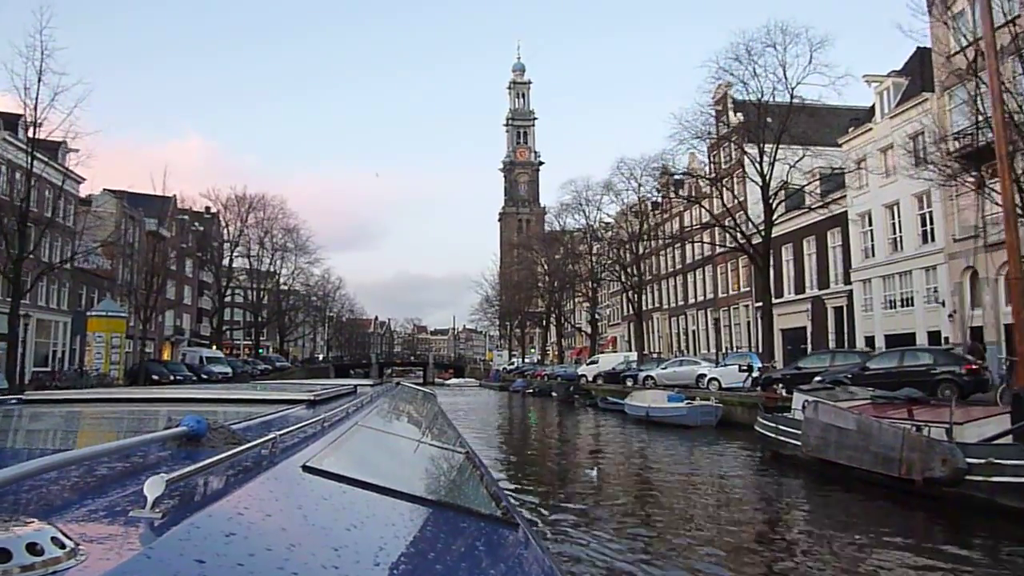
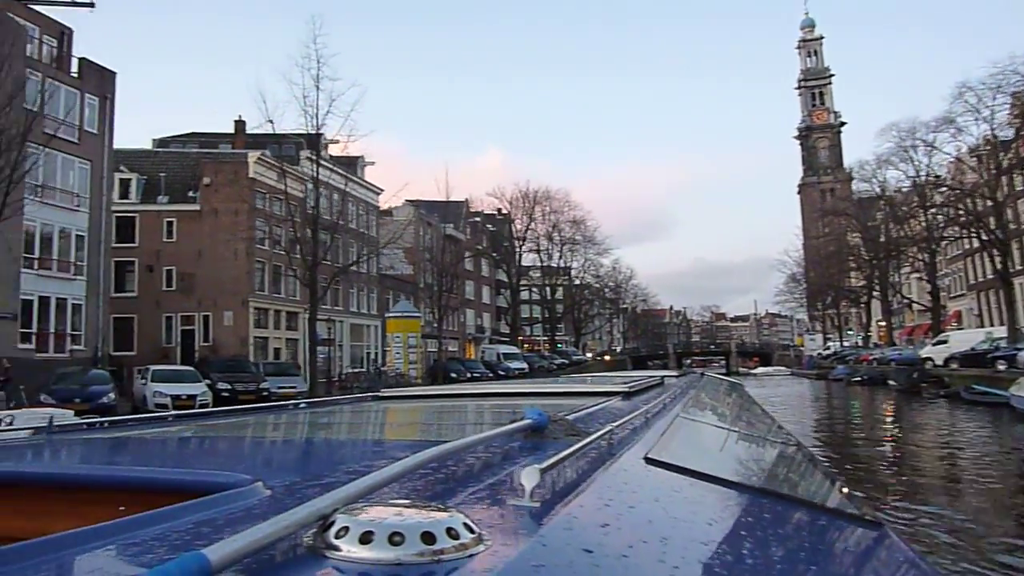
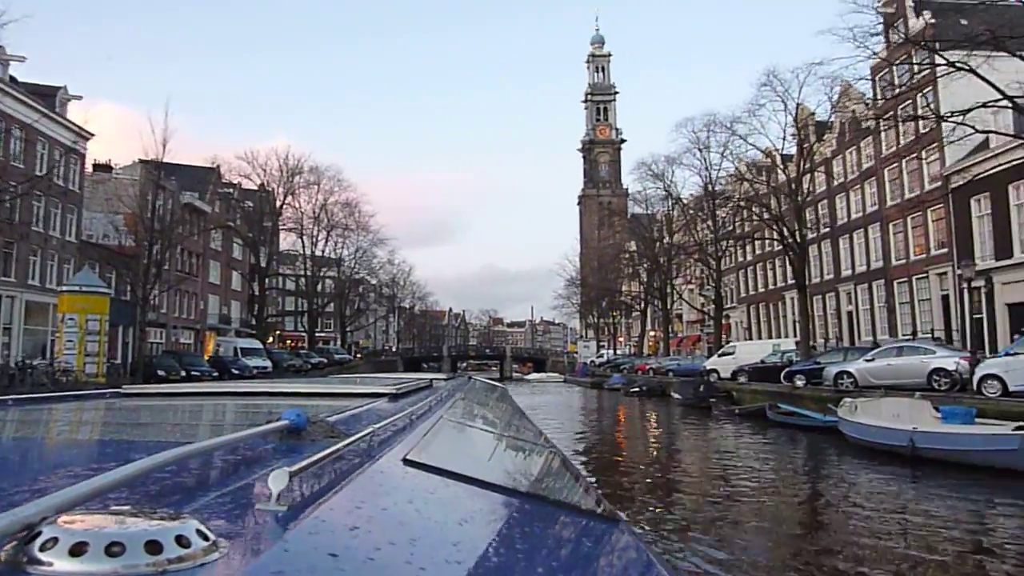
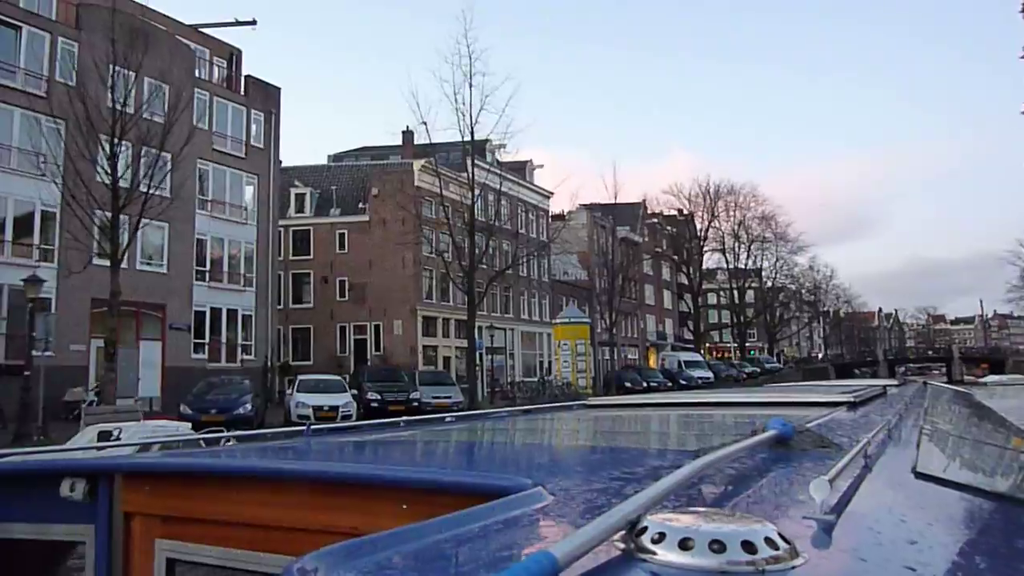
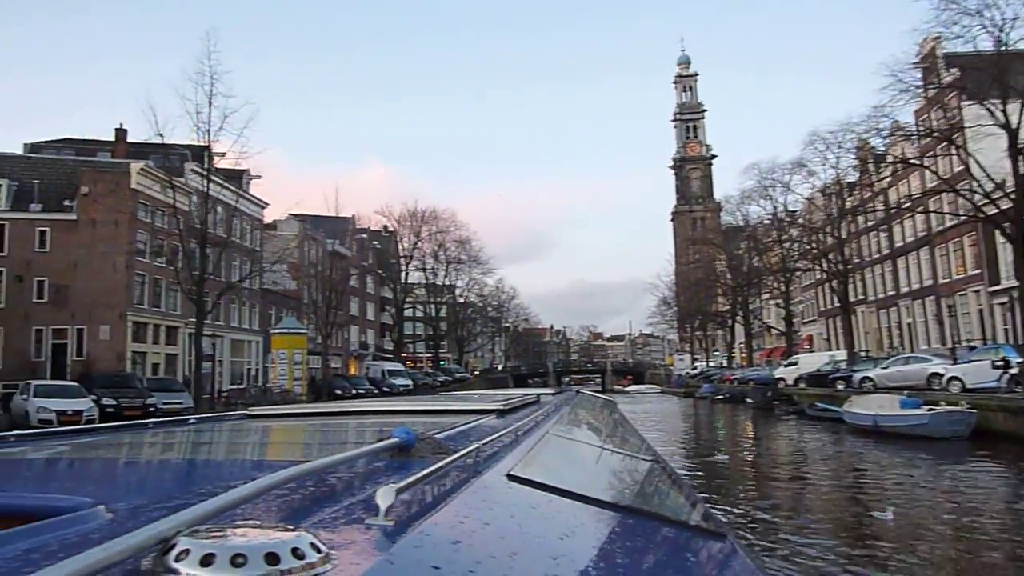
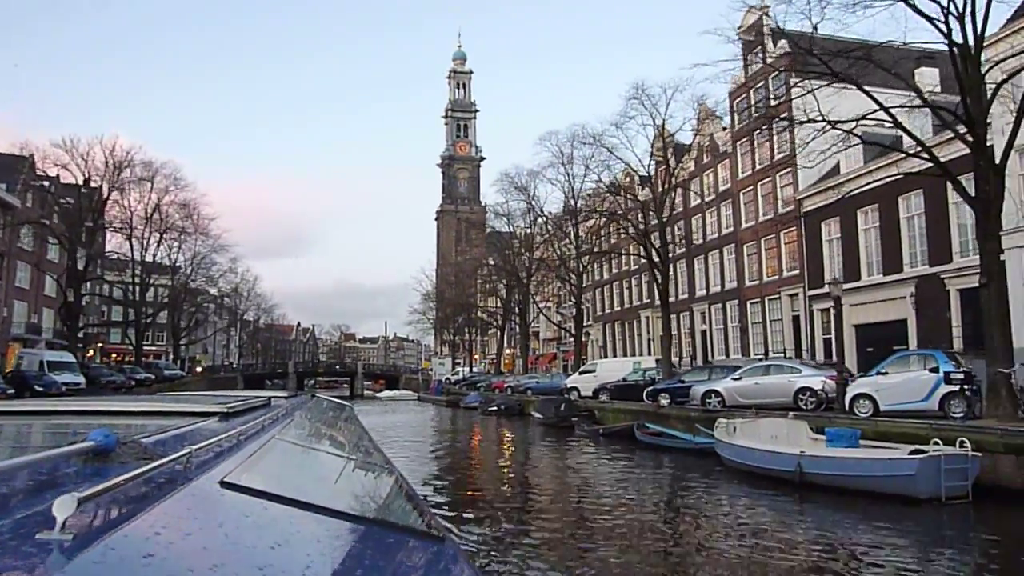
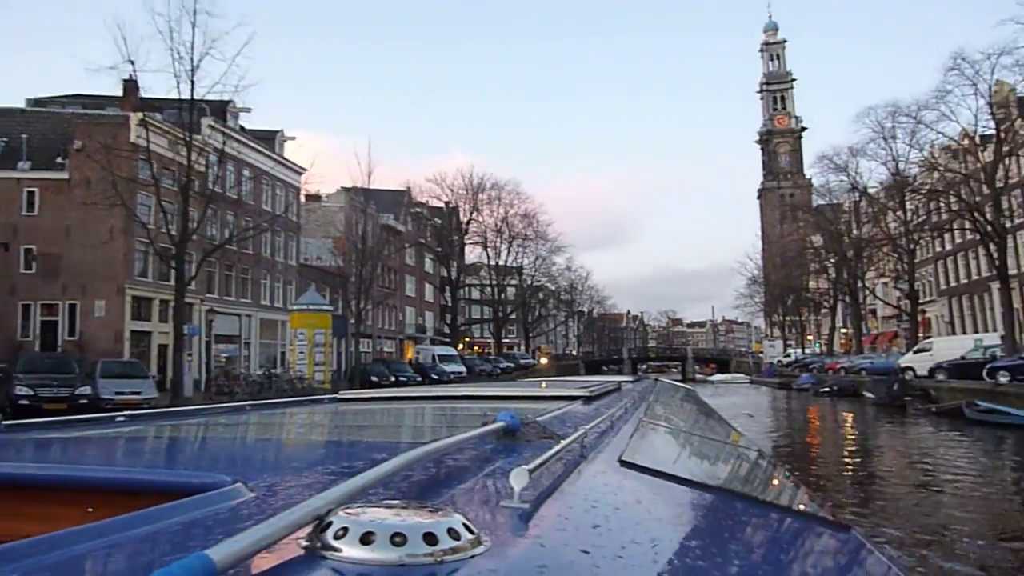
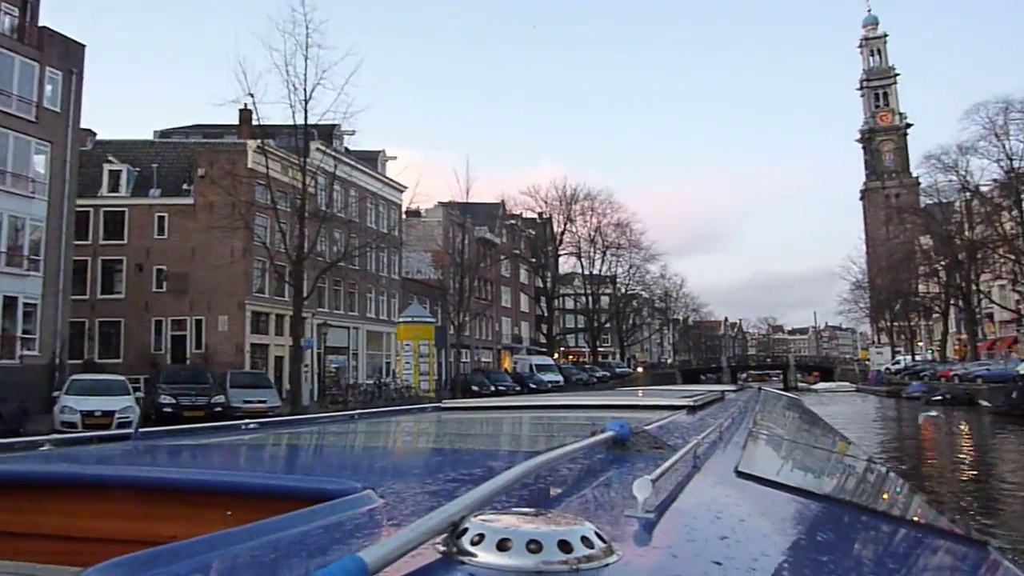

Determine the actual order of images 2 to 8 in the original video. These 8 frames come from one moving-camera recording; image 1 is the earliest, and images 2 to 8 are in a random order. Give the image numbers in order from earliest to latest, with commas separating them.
5, 2, 4, 8, 7, 3, 6
